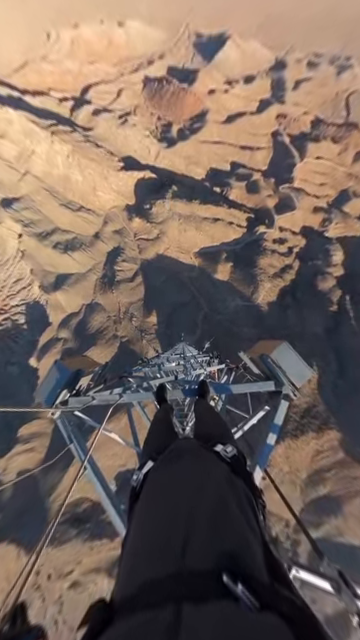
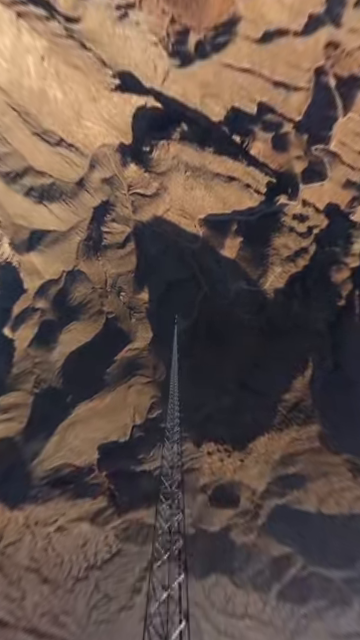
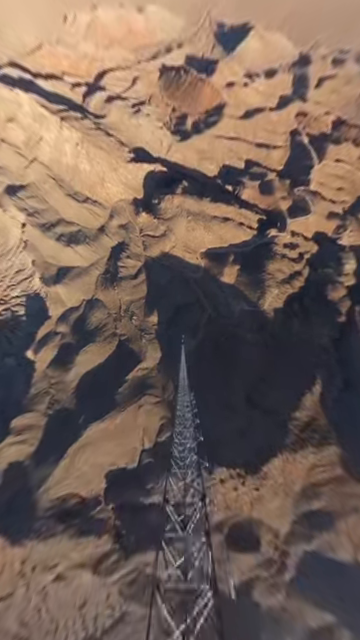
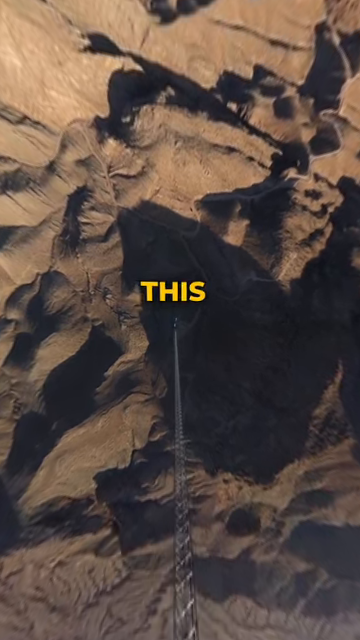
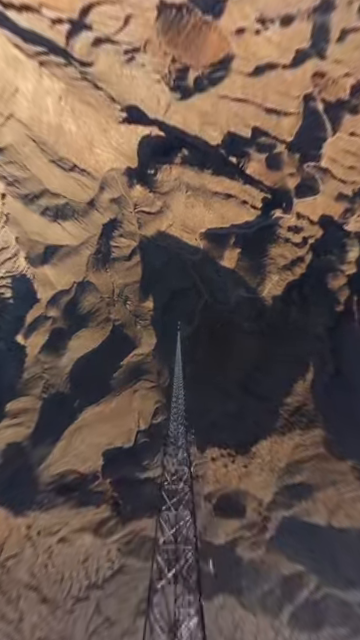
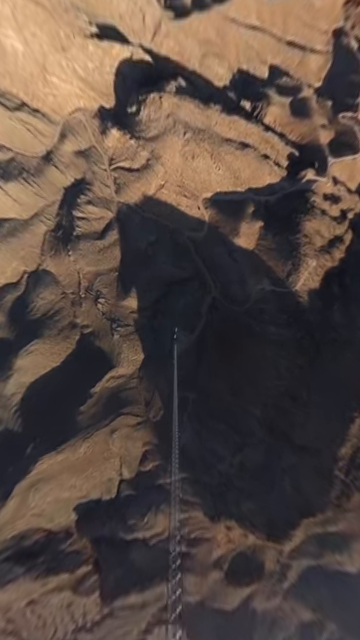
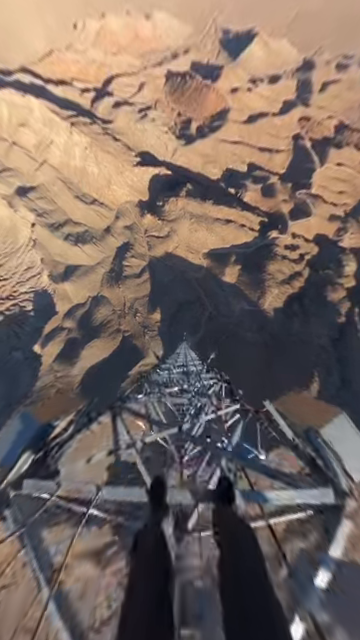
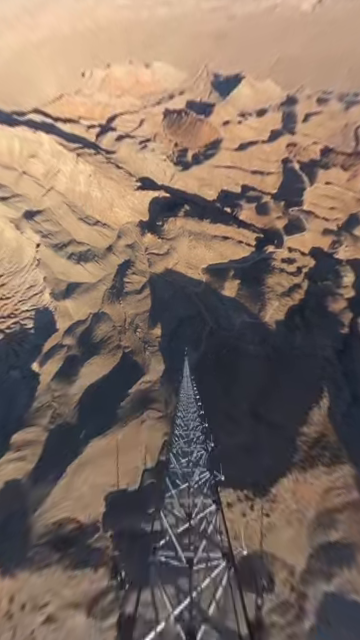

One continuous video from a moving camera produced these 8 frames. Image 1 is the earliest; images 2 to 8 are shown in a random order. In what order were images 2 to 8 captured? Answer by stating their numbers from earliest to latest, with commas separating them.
7, 8, 3, 5, 2, 4, 6
